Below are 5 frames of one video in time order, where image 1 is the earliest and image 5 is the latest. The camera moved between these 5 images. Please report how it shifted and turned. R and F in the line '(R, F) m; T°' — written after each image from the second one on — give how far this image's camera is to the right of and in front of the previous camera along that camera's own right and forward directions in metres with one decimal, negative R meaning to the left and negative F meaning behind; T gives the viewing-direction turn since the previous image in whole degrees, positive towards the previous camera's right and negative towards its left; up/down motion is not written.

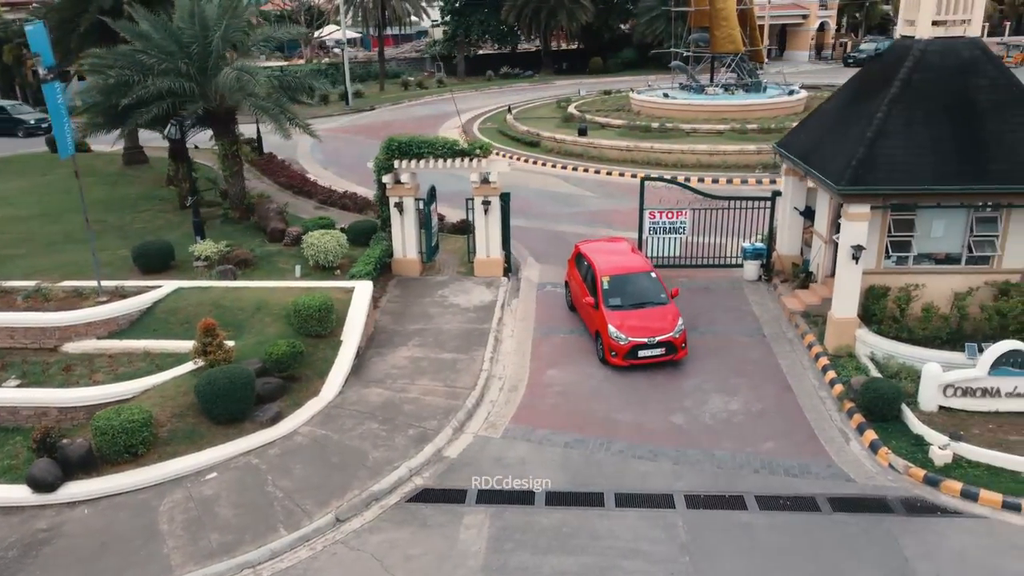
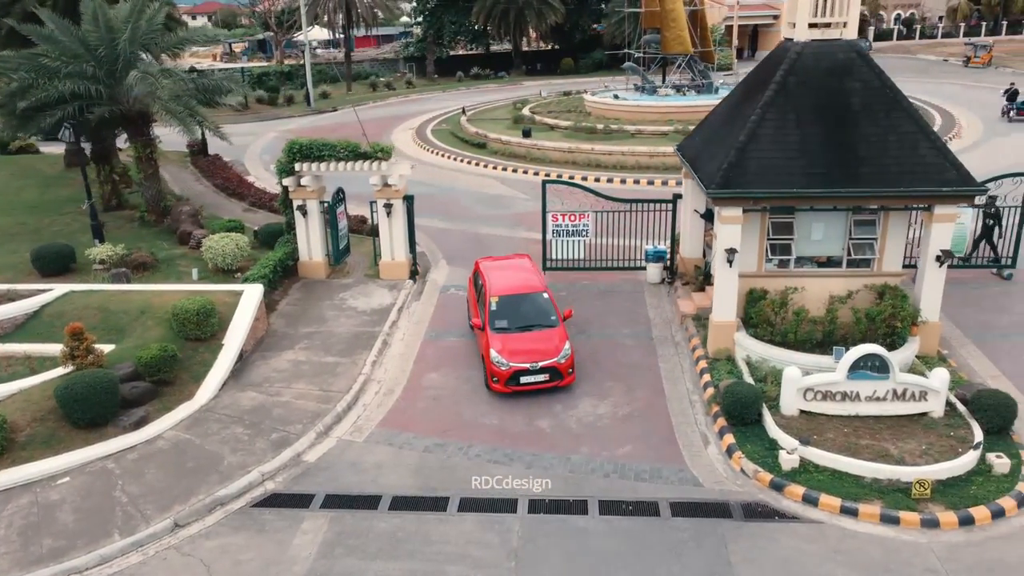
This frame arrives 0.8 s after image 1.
(+1.9, 0.0) m; 0°
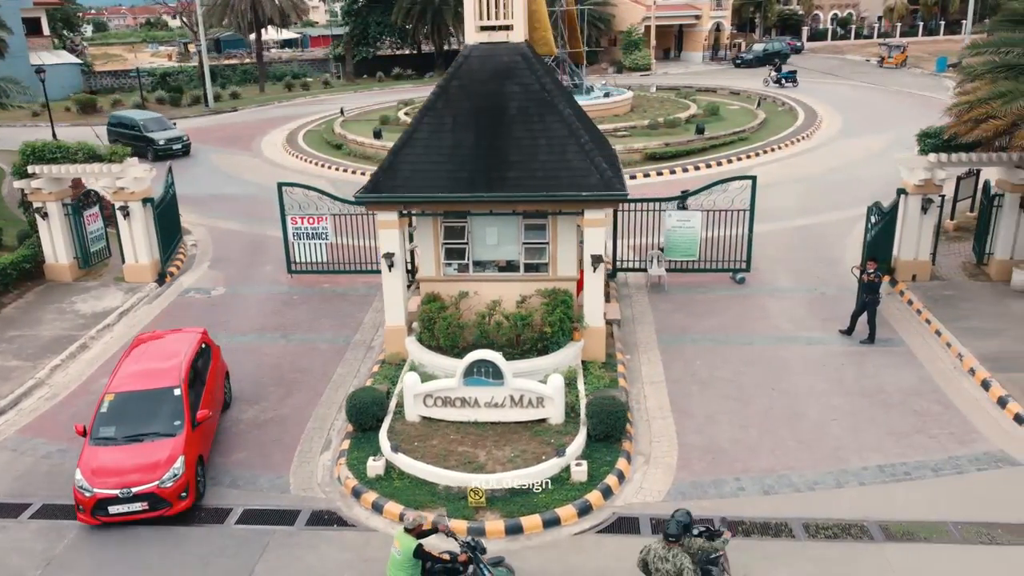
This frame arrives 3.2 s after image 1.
(+5.2, +0.1) m; 0°
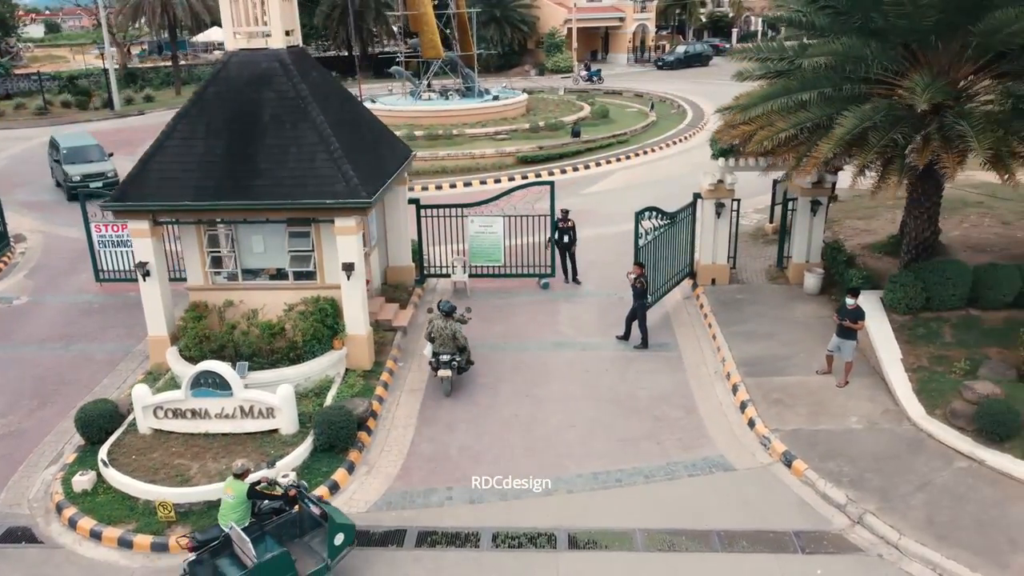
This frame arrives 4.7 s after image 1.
(+3.3, 0.0) m; +2°
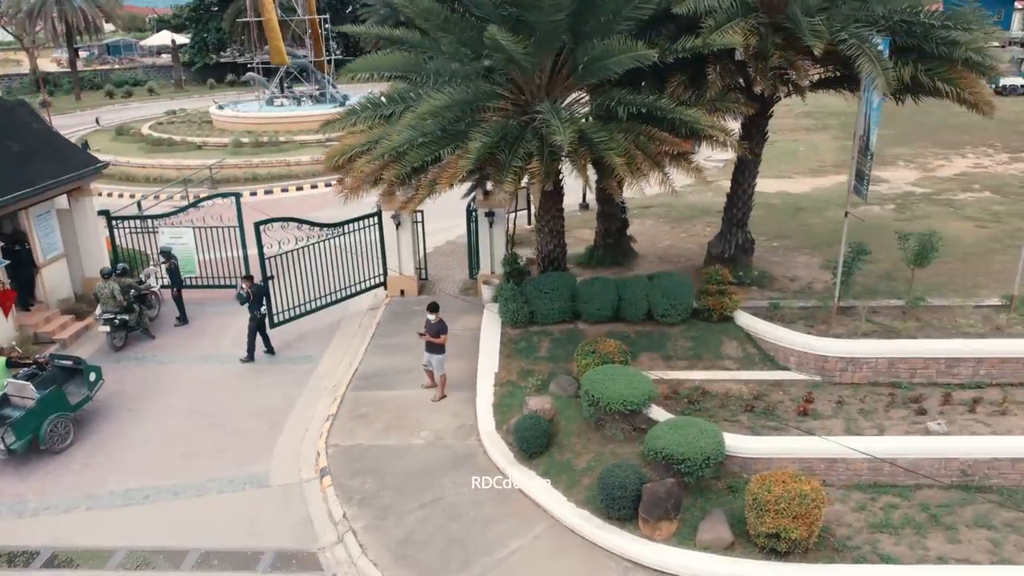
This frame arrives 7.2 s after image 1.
(+5.9, 0.0) m; 0°
